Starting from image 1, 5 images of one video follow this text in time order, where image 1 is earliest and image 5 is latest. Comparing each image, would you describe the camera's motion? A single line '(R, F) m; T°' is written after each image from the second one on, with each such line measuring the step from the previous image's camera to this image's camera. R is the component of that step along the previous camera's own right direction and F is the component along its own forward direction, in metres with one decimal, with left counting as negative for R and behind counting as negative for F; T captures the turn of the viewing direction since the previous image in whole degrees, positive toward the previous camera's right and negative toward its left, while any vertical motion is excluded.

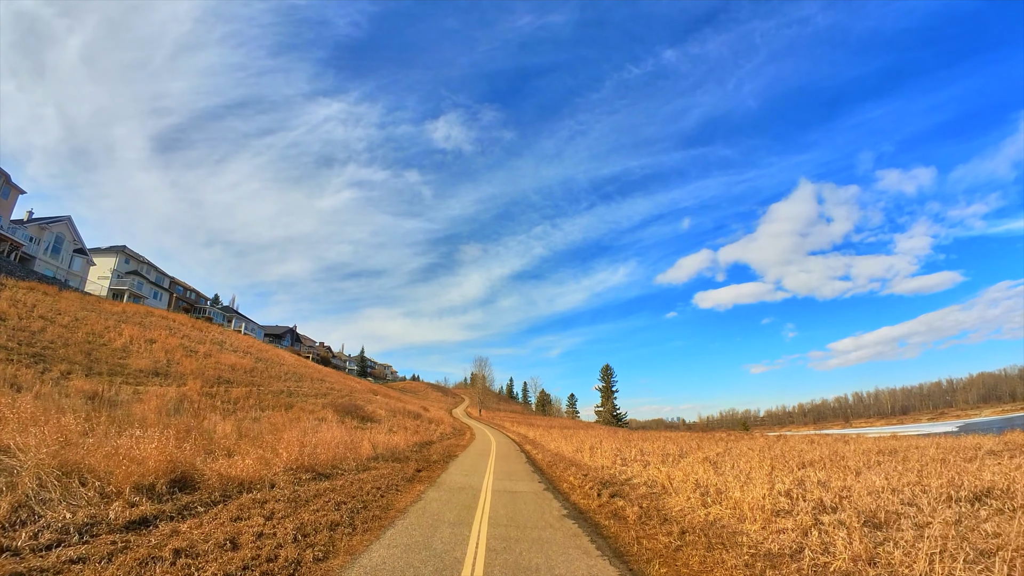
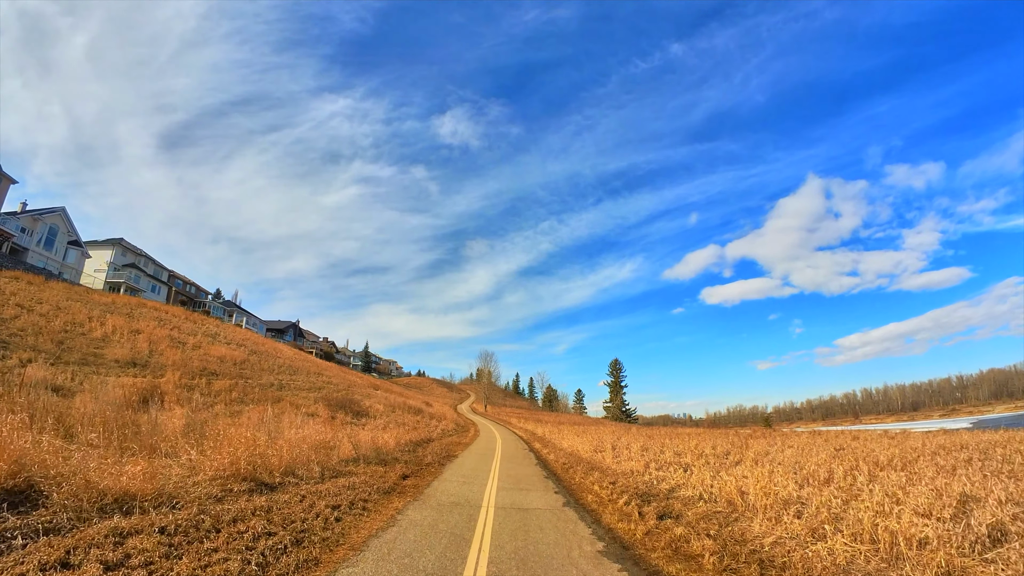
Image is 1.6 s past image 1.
(-0.1, +2.6) m; -1°
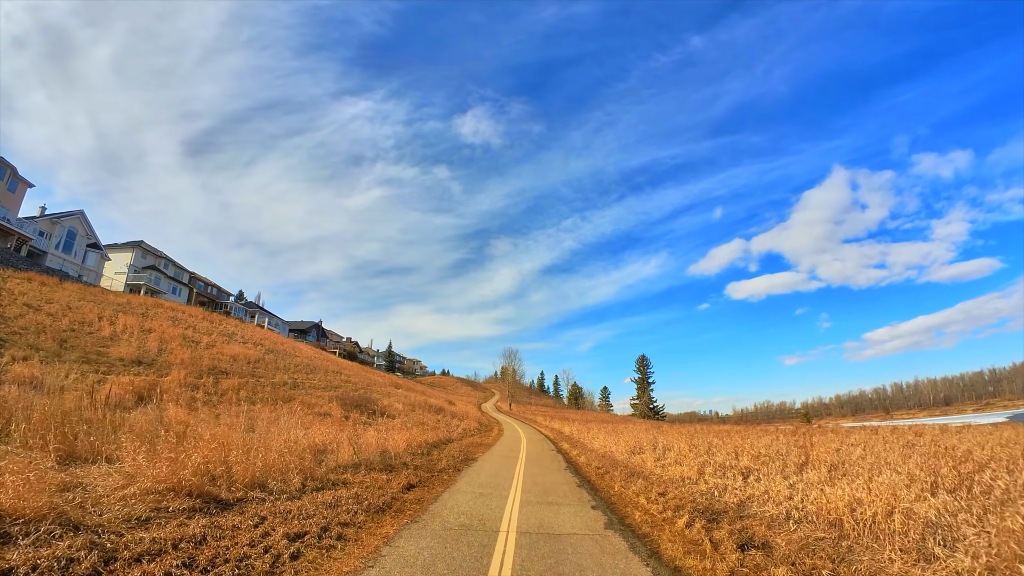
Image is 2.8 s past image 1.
(0.0, +1.8) m; -3°
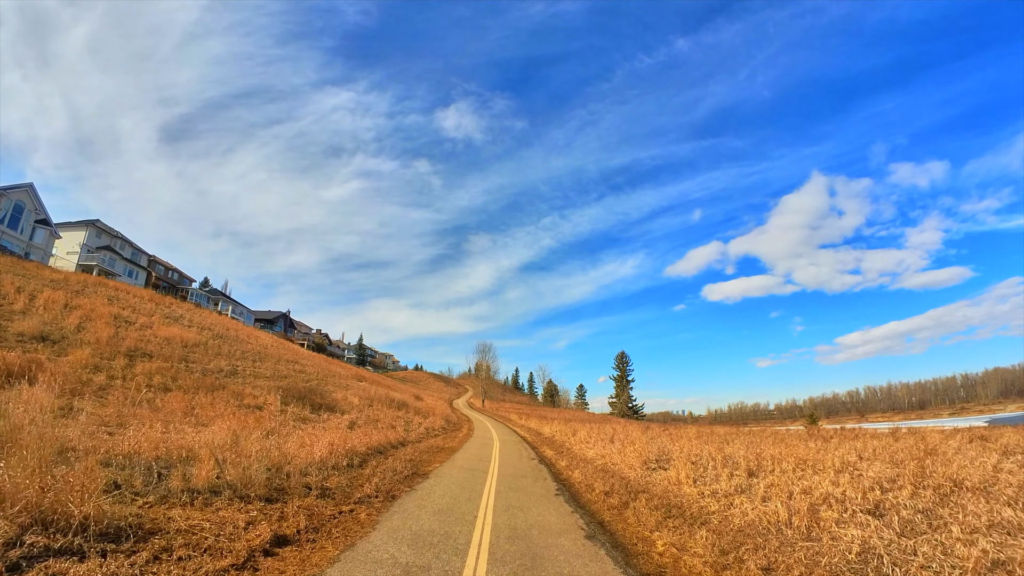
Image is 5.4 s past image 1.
(+0.1, +4.2) m; +3°
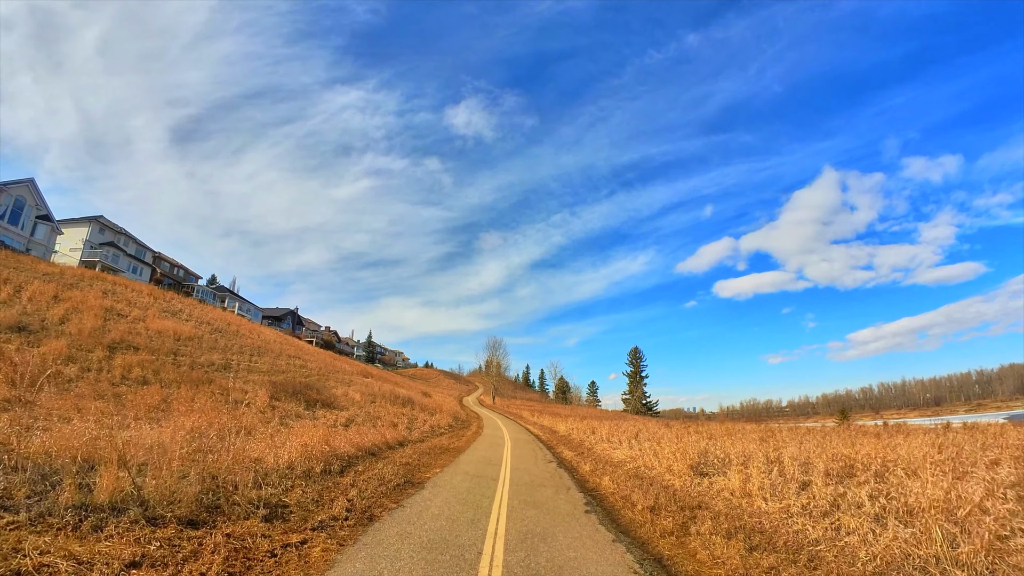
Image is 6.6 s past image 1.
(-0.1, +2.0) m; -1°
